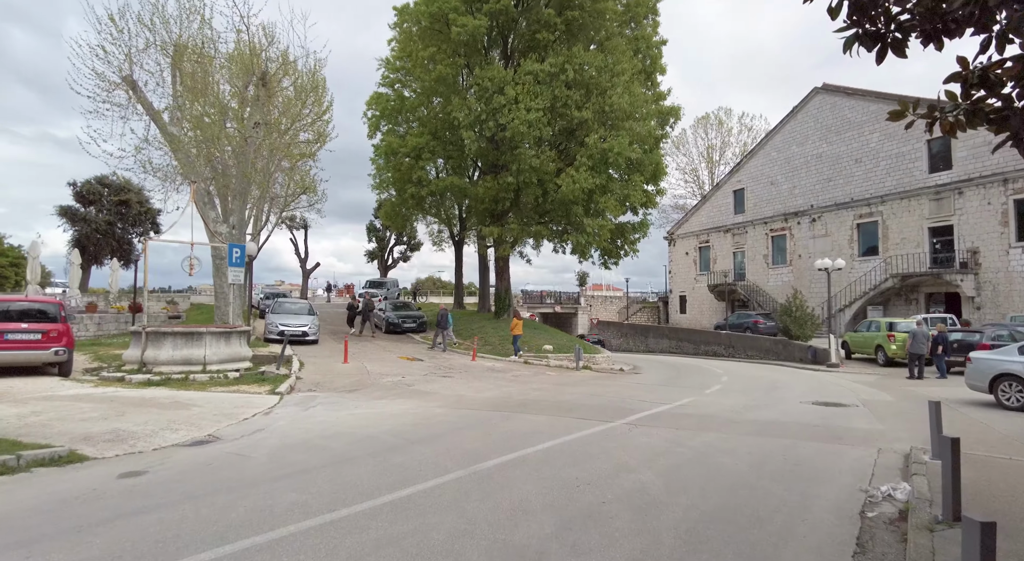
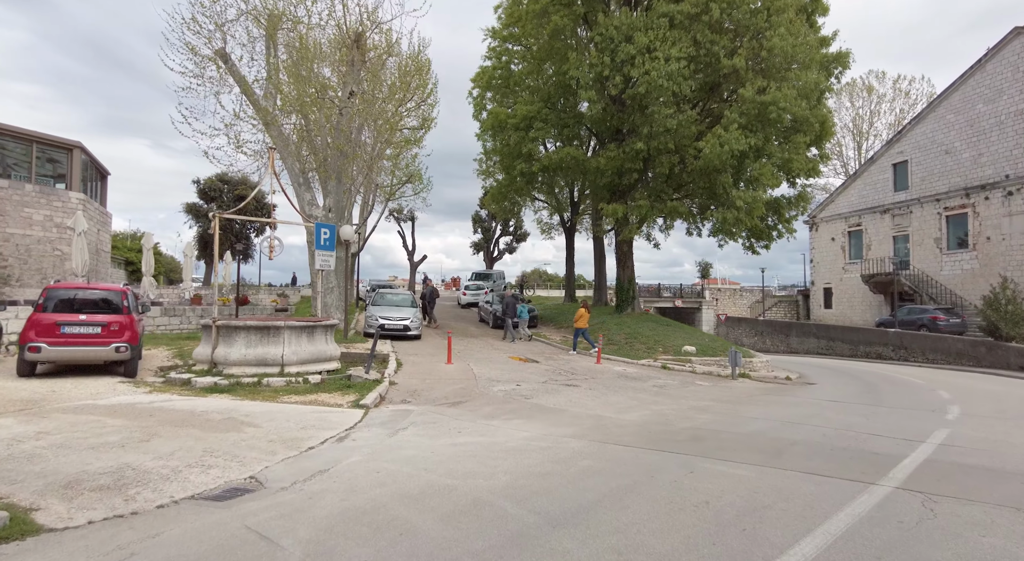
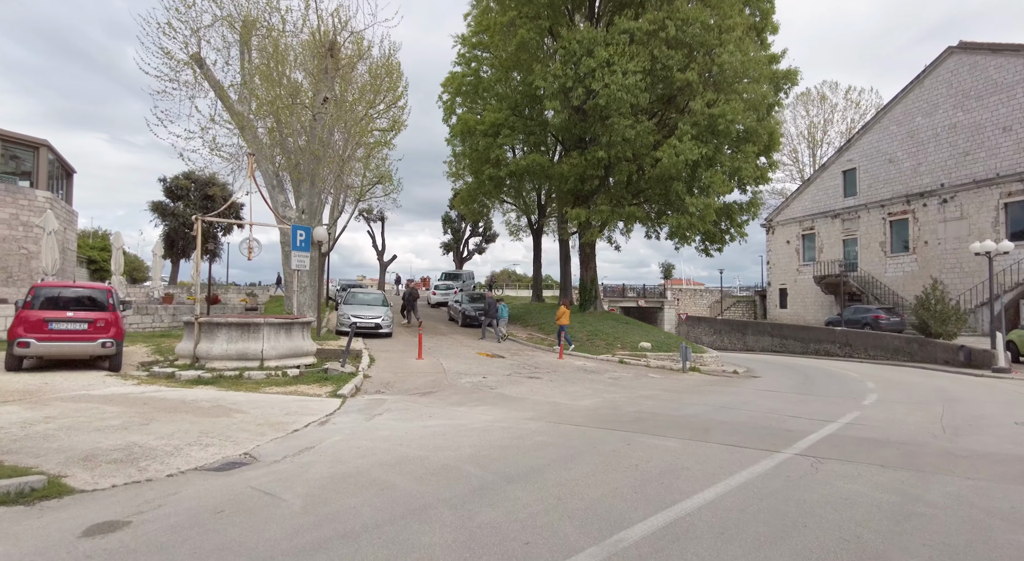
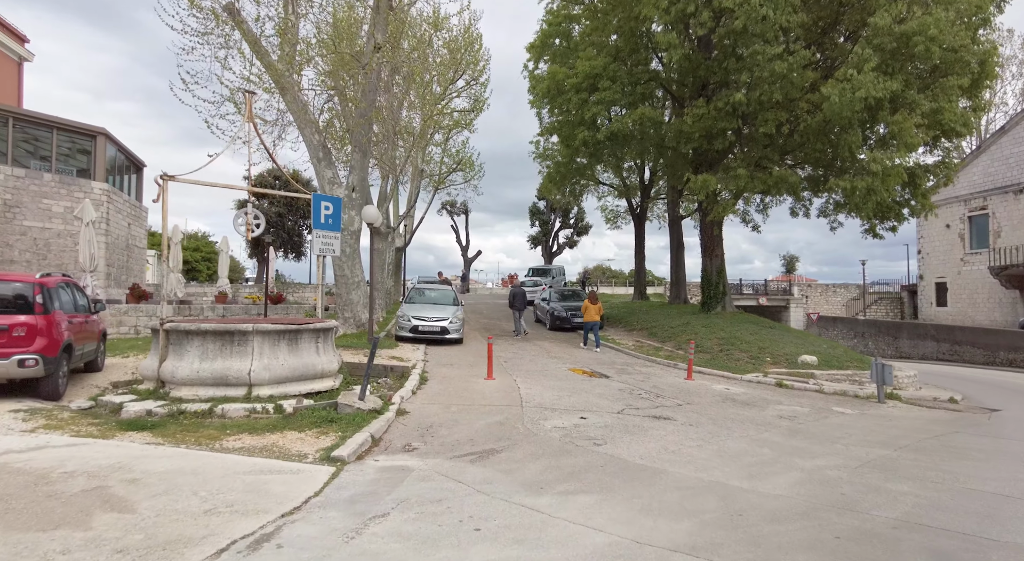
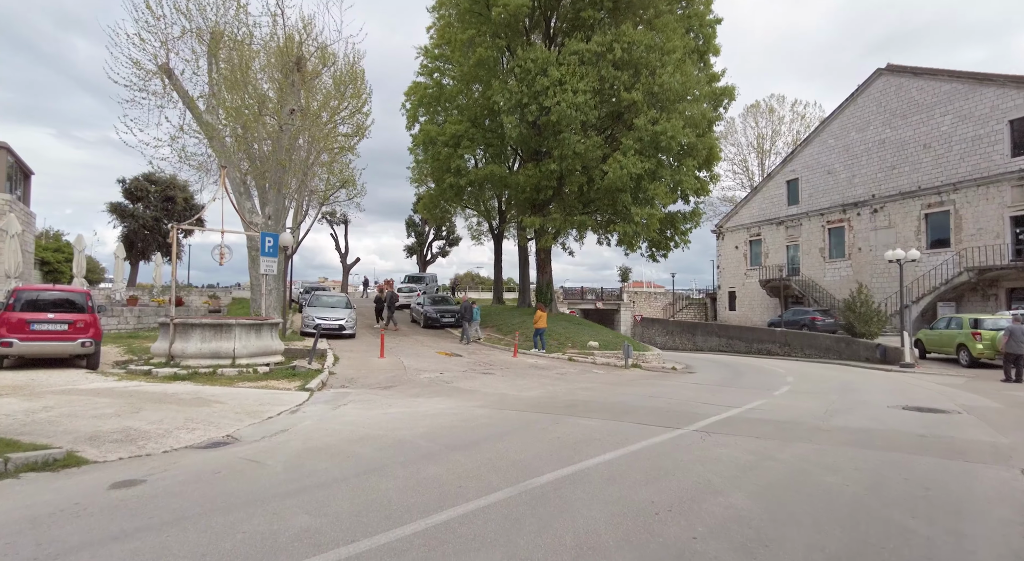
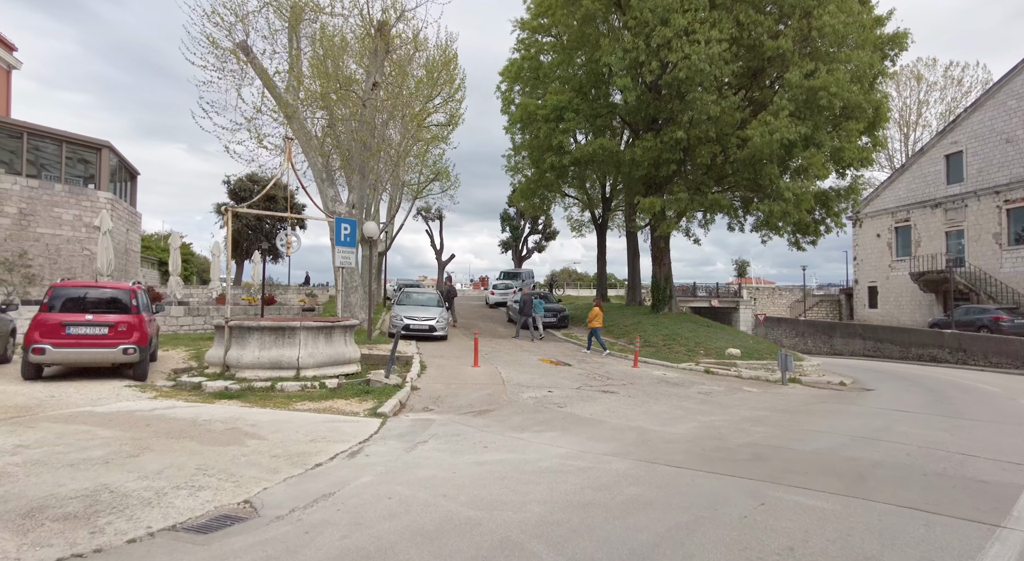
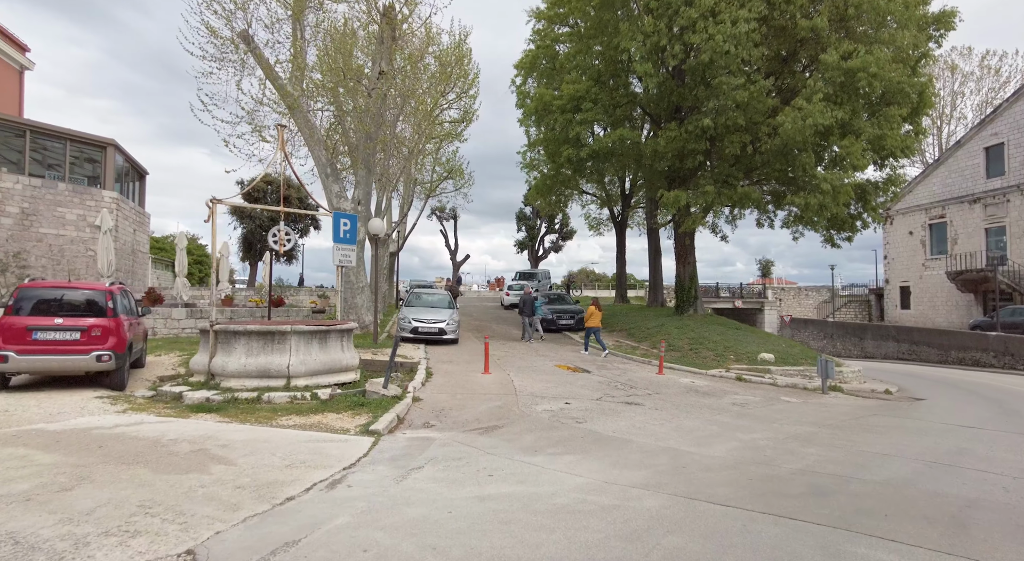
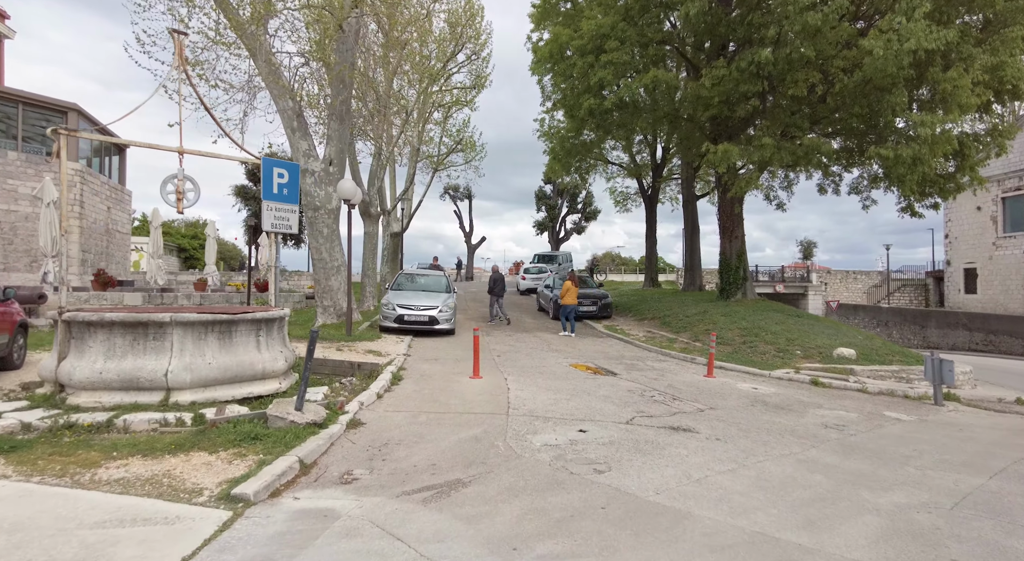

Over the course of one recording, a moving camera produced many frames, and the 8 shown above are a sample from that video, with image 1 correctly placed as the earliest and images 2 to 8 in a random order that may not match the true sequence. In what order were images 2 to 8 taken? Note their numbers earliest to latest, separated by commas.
5, 3, 2, 6, 7, 4, 8
